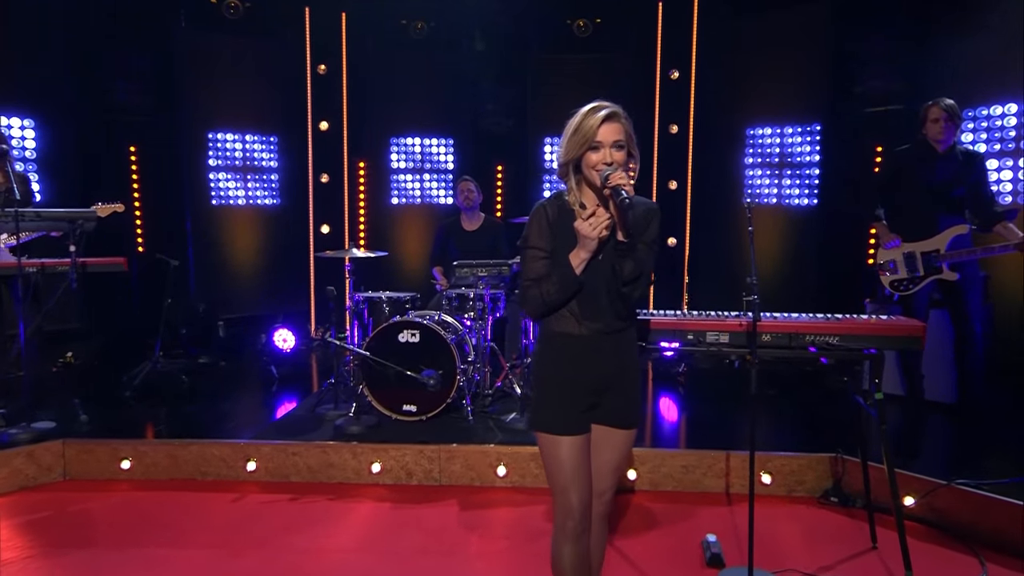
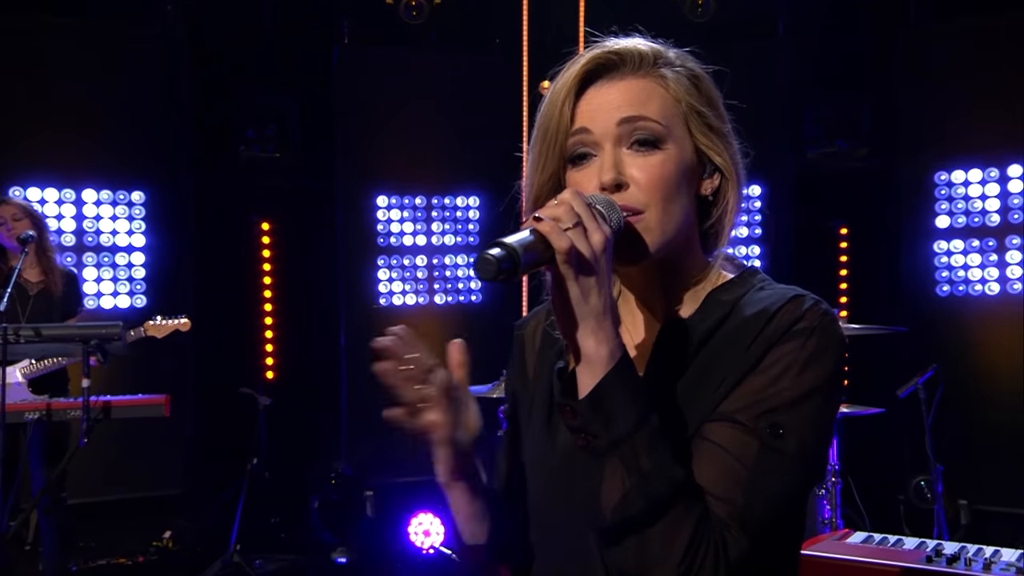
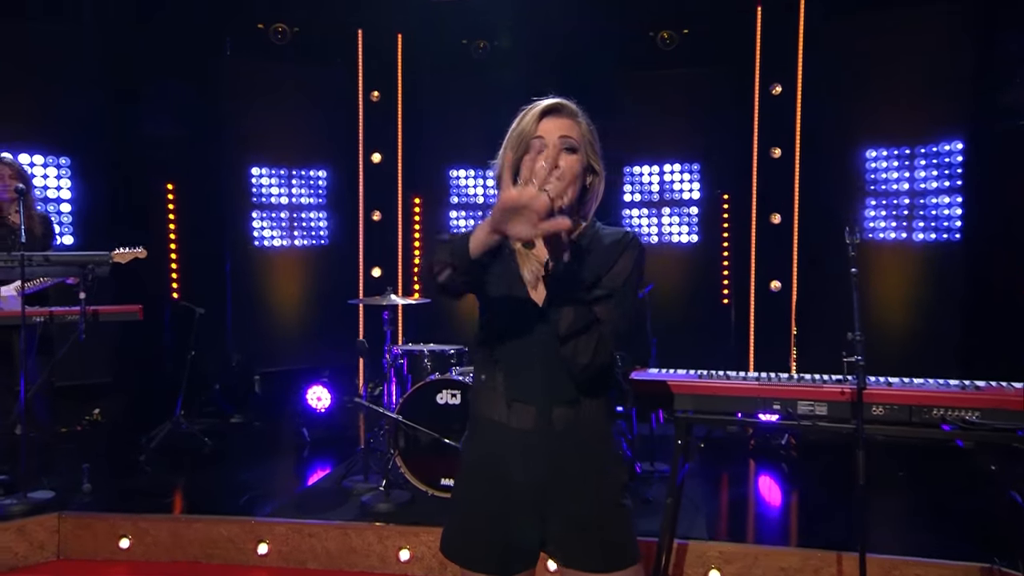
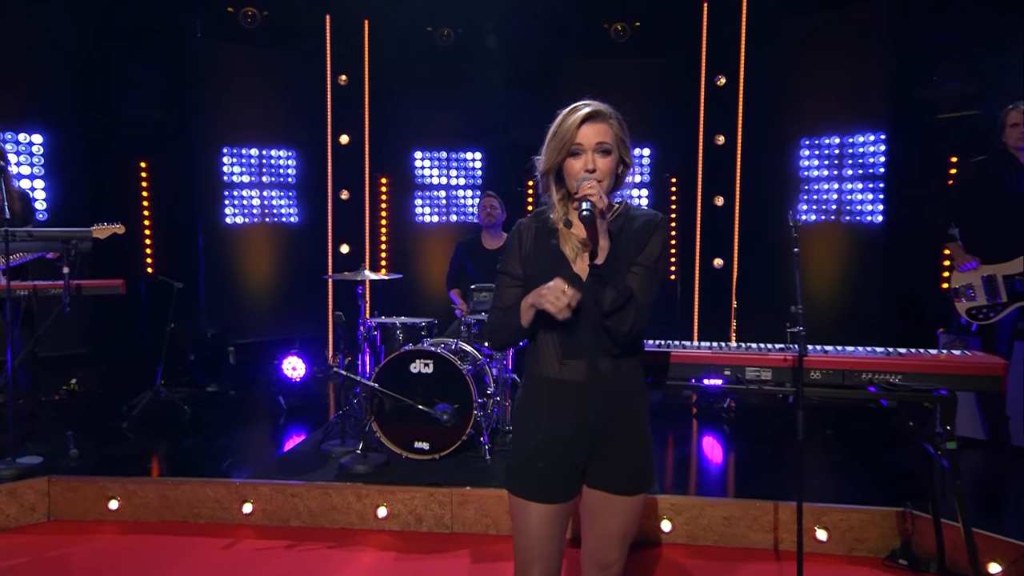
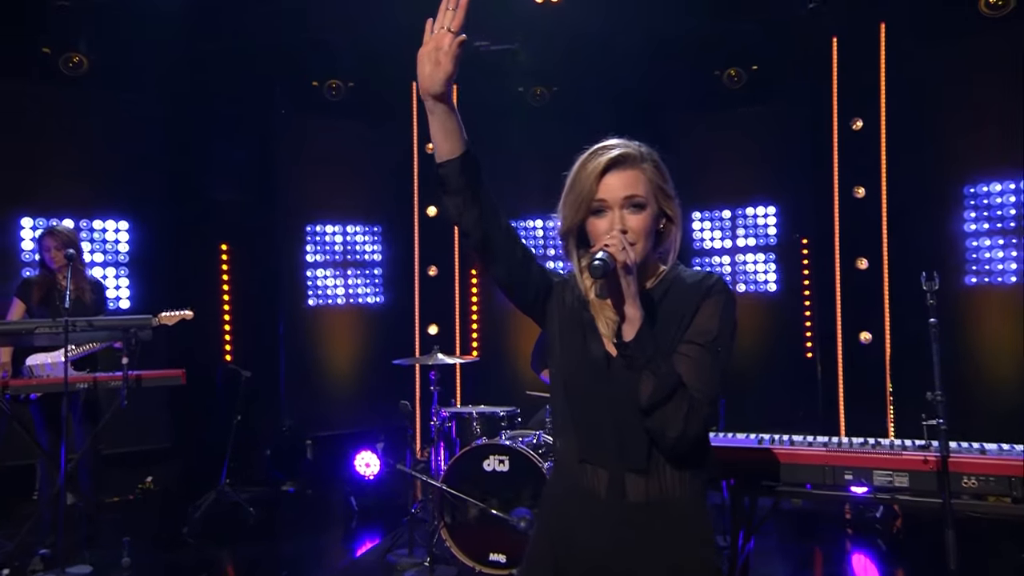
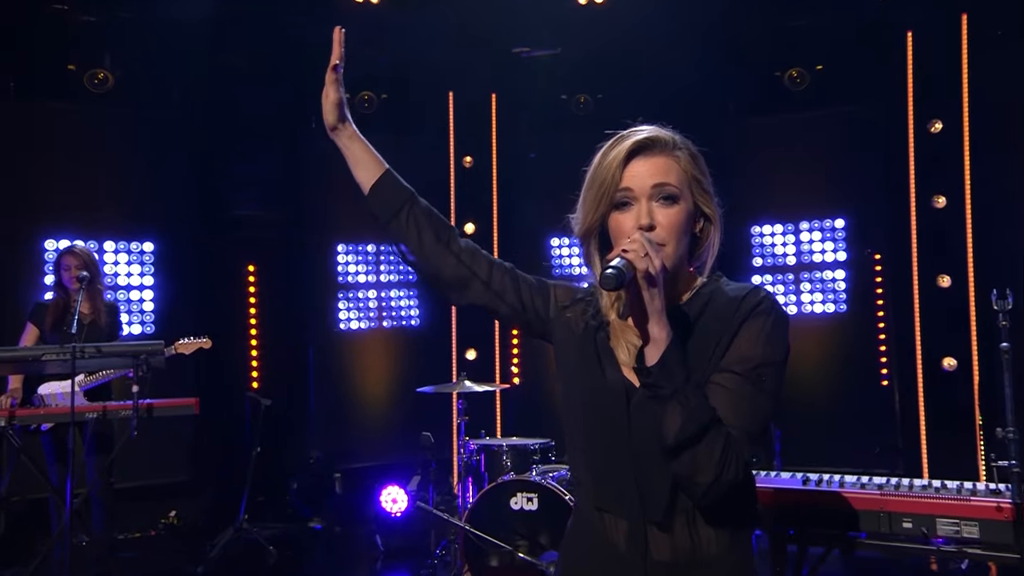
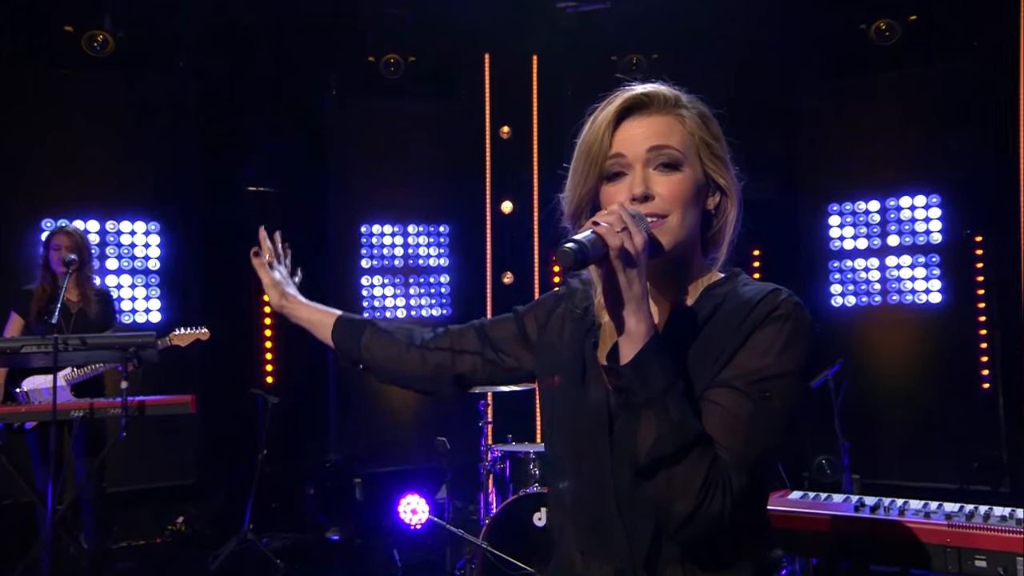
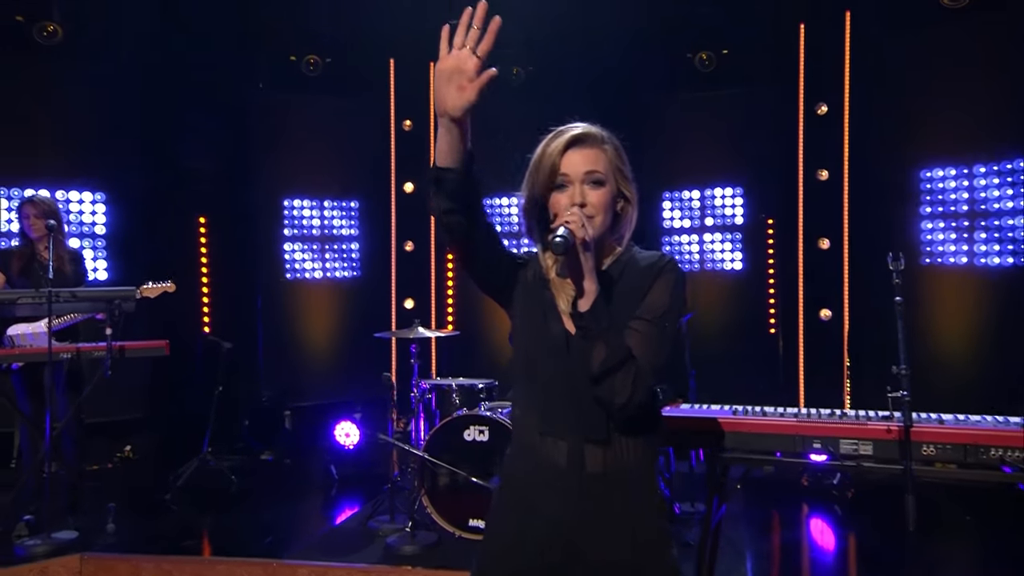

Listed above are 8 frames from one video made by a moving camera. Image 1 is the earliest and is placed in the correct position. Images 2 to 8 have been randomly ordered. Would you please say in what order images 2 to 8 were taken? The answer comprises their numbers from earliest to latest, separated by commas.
4, 3, 8, 5, 6, 7, 2
